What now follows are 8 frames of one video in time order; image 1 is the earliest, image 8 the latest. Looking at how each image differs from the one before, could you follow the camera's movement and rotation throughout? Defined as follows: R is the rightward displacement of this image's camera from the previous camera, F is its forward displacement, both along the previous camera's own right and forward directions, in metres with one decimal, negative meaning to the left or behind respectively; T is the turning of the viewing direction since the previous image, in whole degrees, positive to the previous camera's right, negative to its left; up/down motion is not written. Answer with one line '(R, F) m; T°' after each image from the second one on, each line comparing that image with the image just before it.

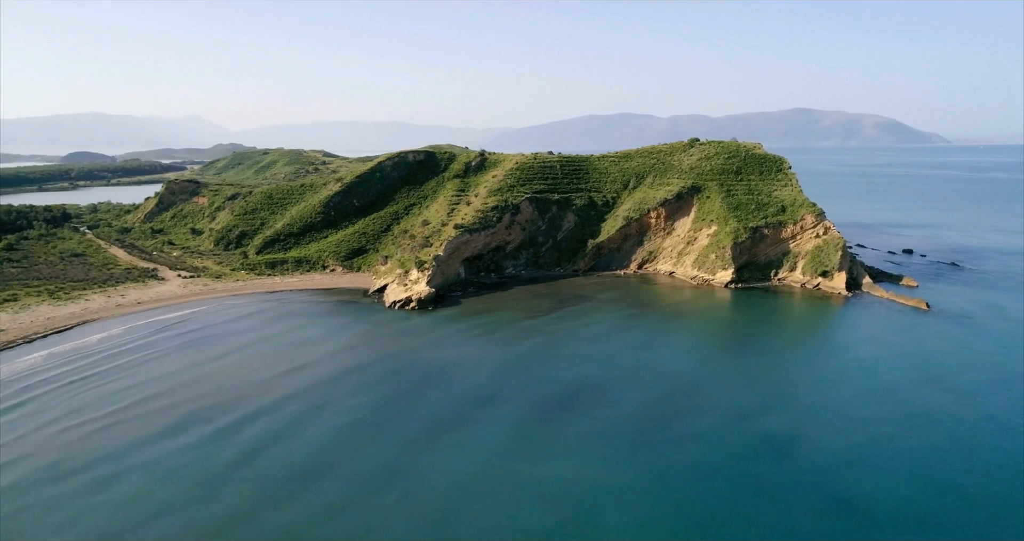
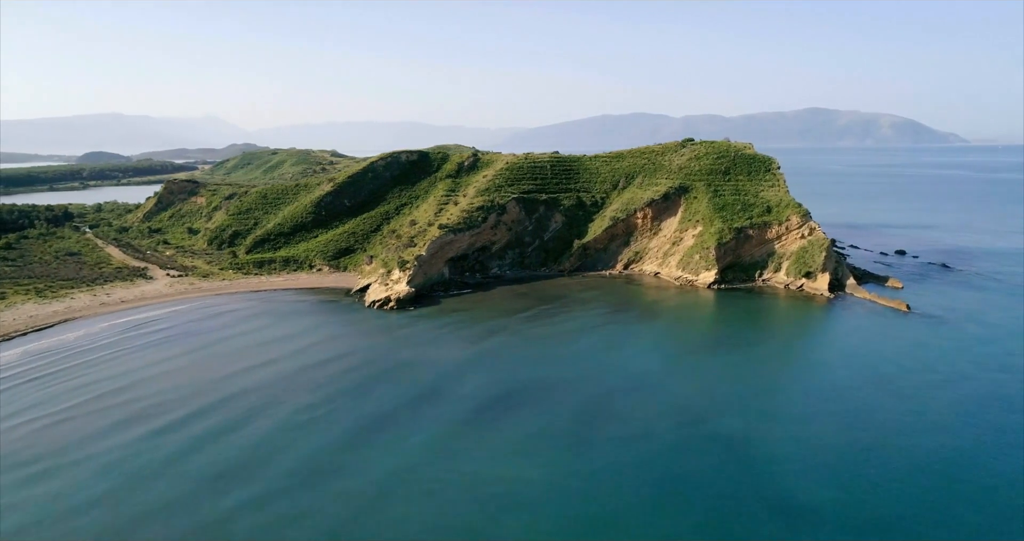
(+1.6, -0.1) m; -1°
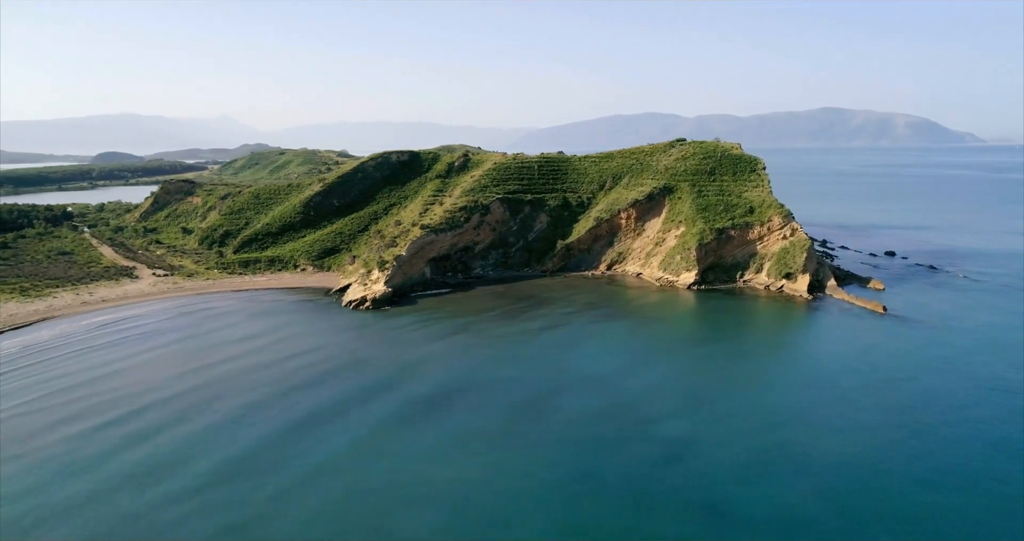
(+1.7, 0.0) m; -1°
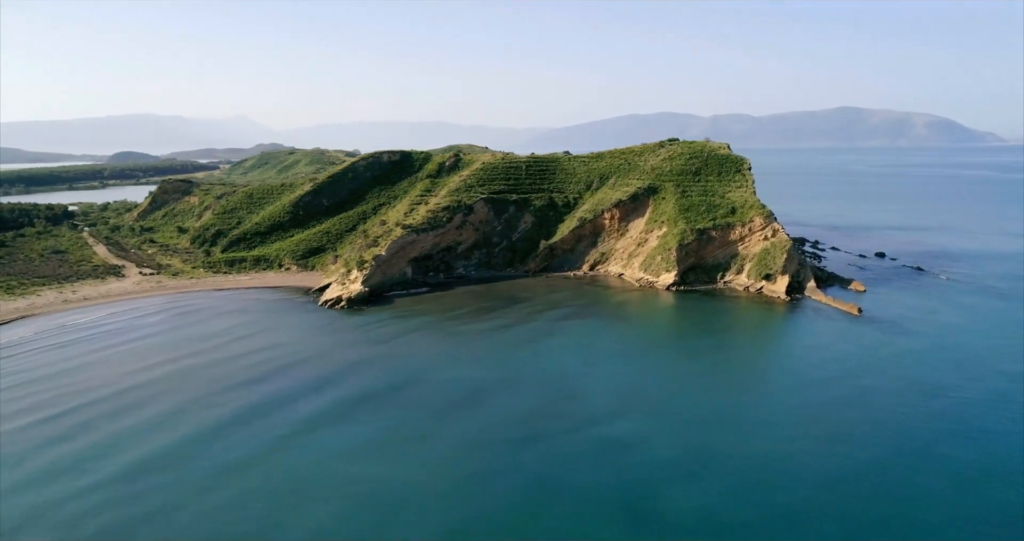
(+1.9, 0.0) m; -1°
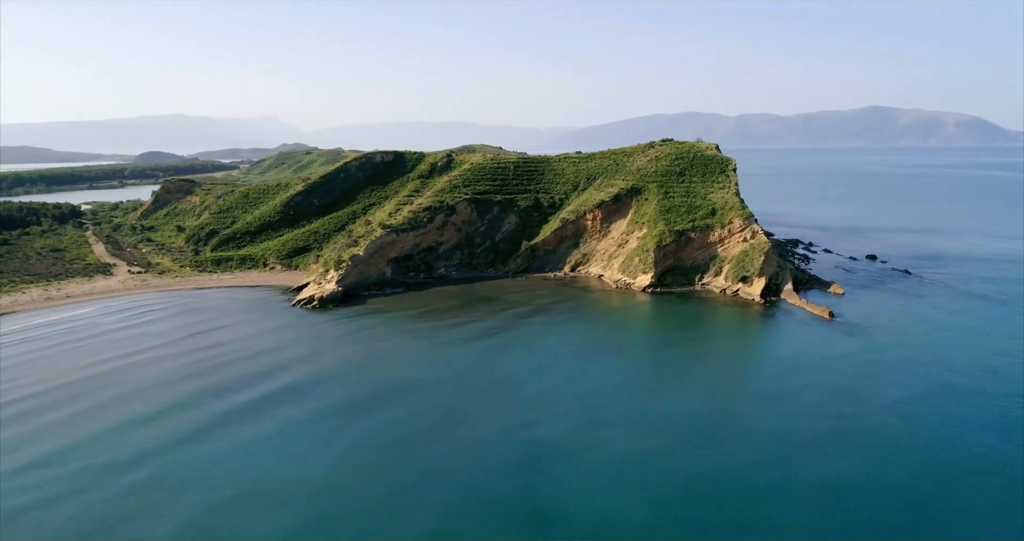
(+2.5, 0.0) m; -2°
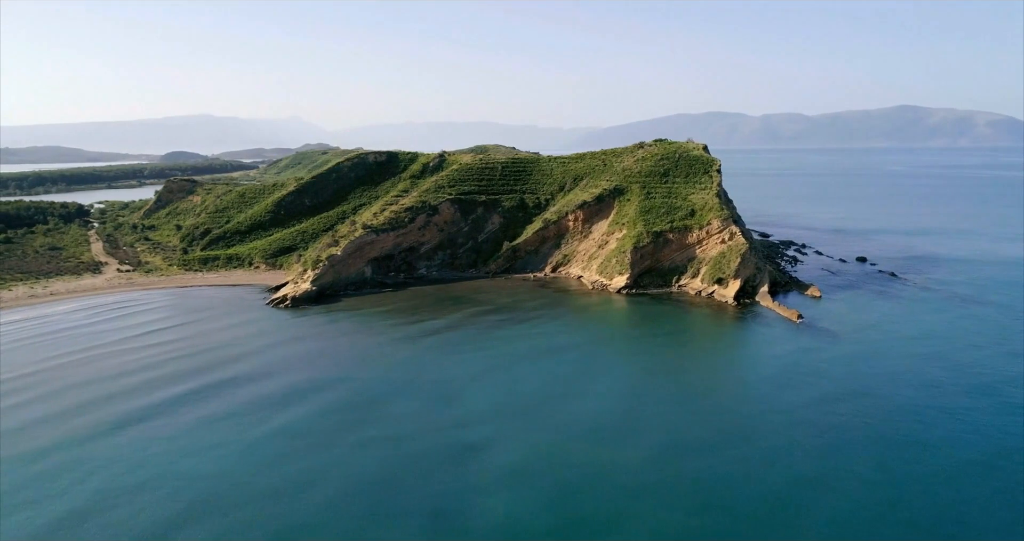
(+2.5, +0.1) m; -2°
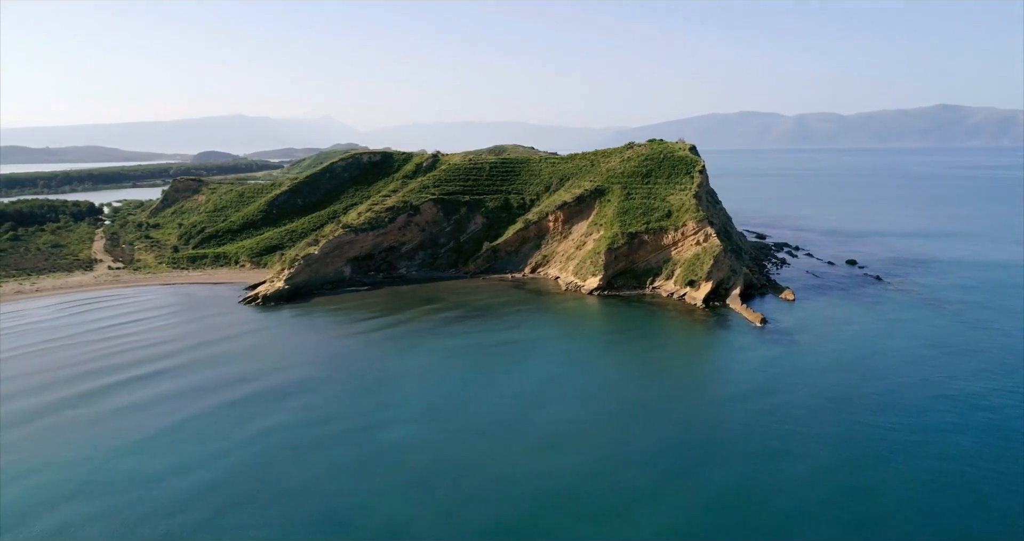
(+2.9, +0.1) m; -2°
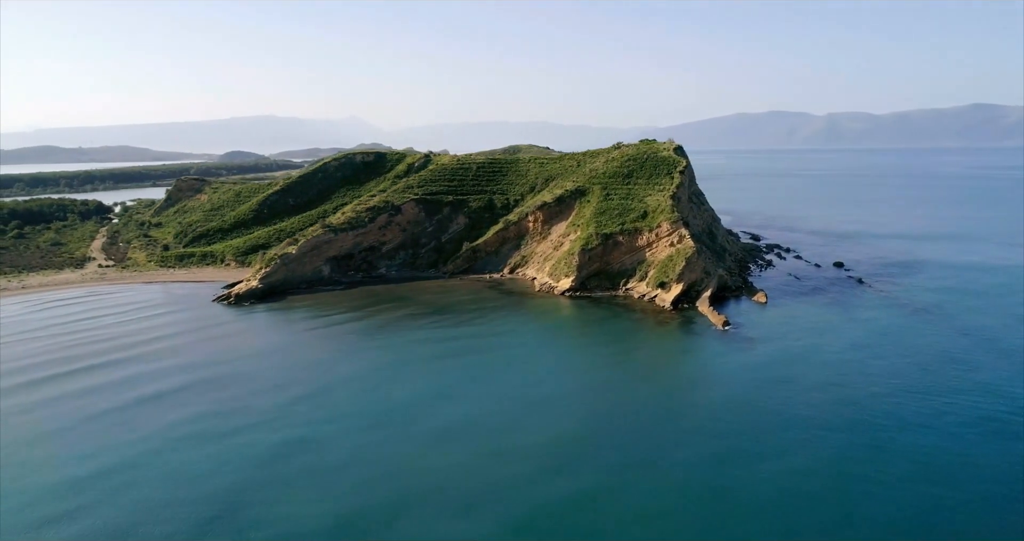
(+2.7, +0.1) m; -2°
